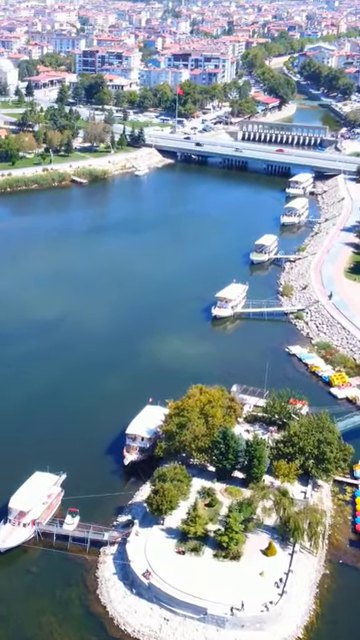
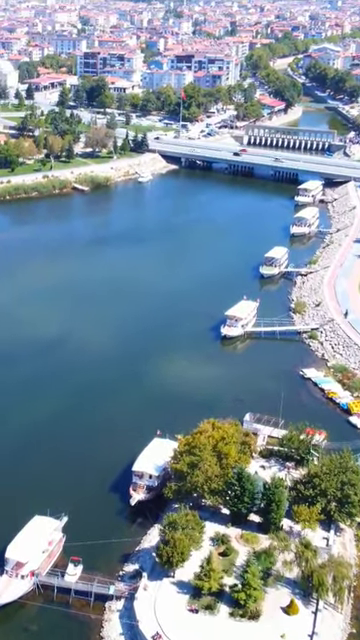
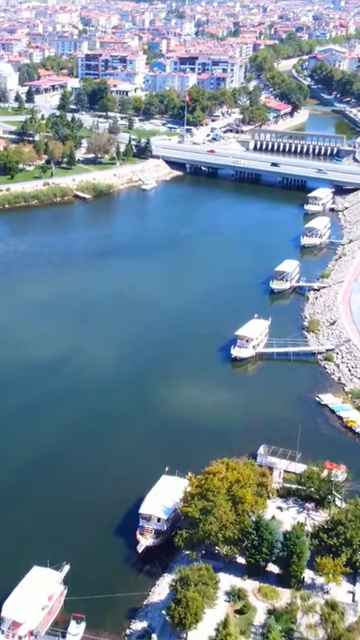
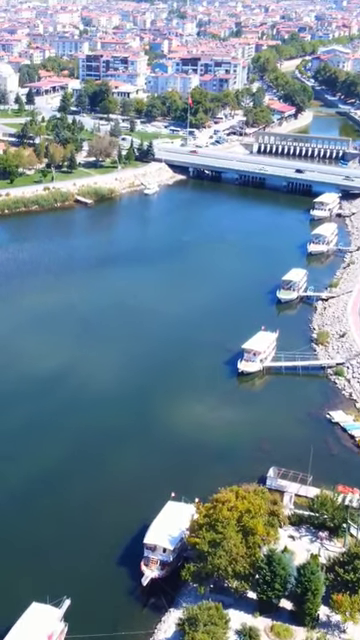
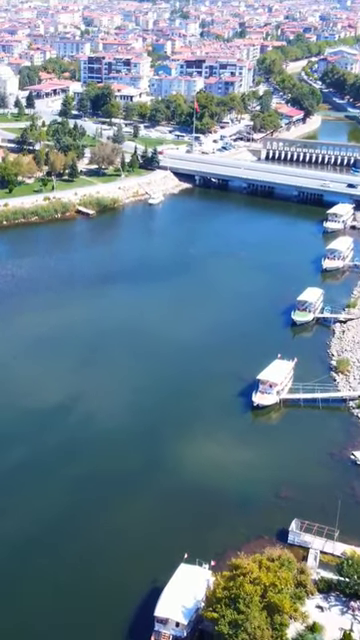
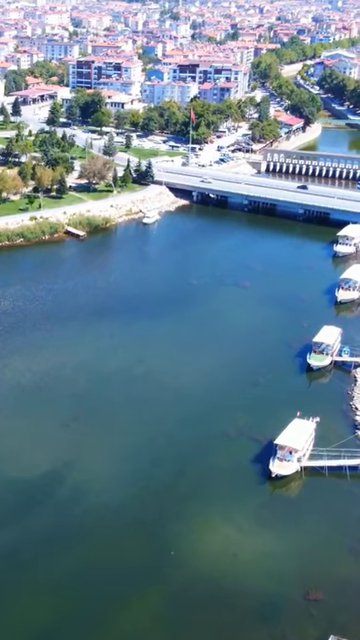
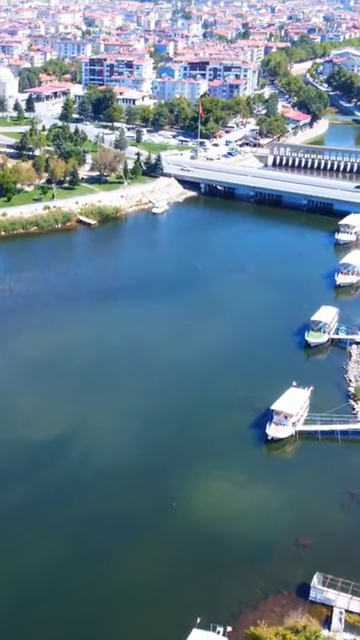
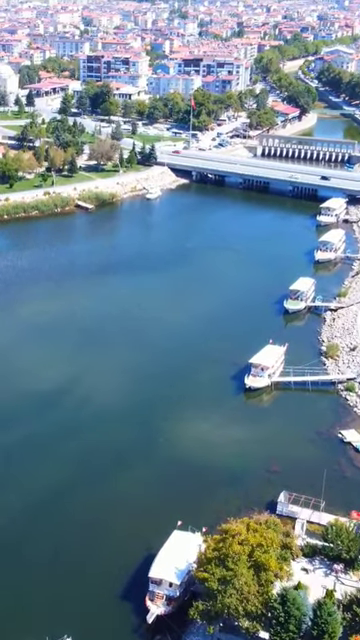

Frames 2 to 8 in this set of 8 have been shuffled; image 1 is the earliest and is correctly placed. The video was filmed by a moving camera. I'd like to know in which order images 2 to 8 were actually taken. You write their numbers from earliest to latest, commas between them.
2, 3, 4, 8, 5, 7, 6
